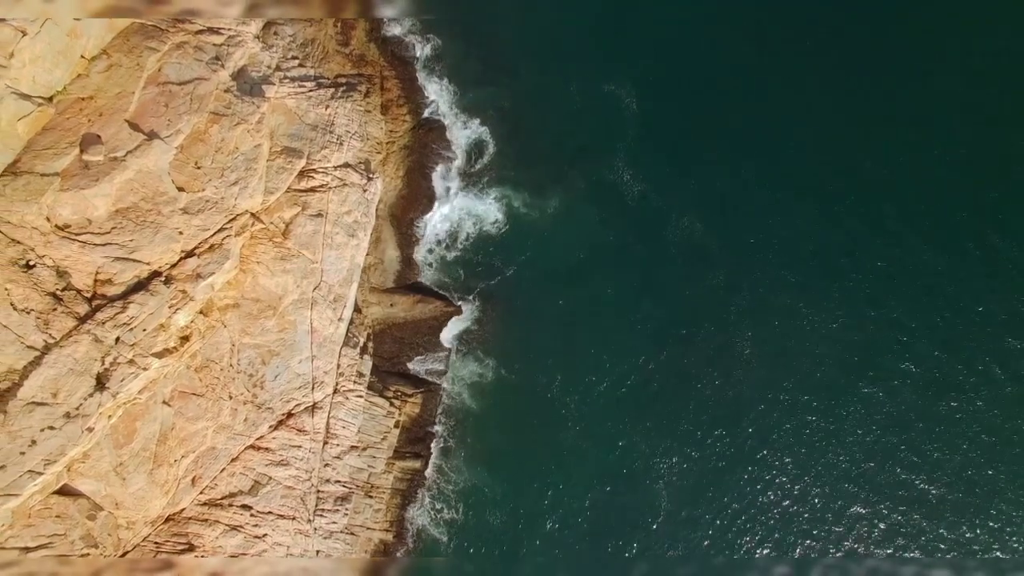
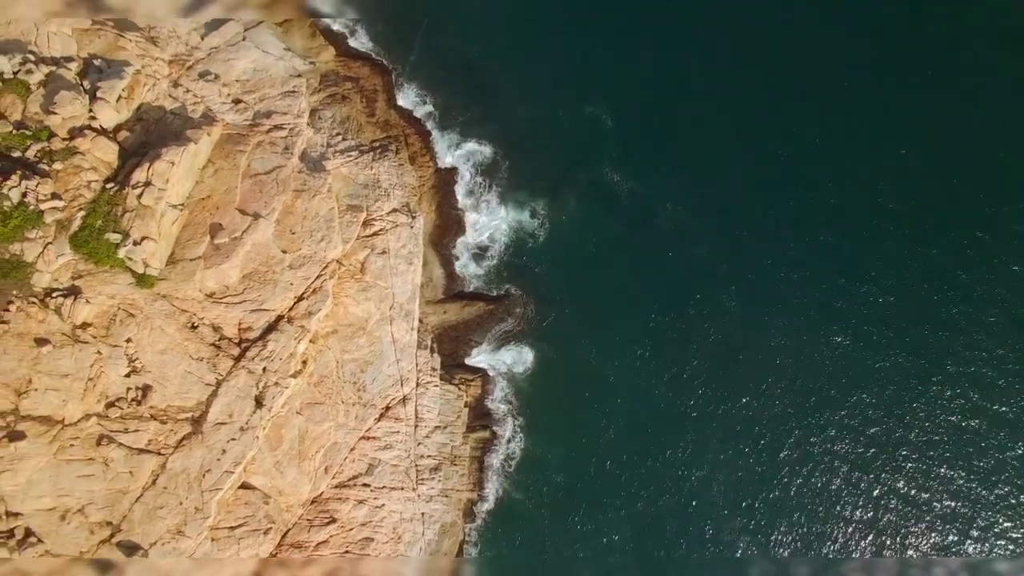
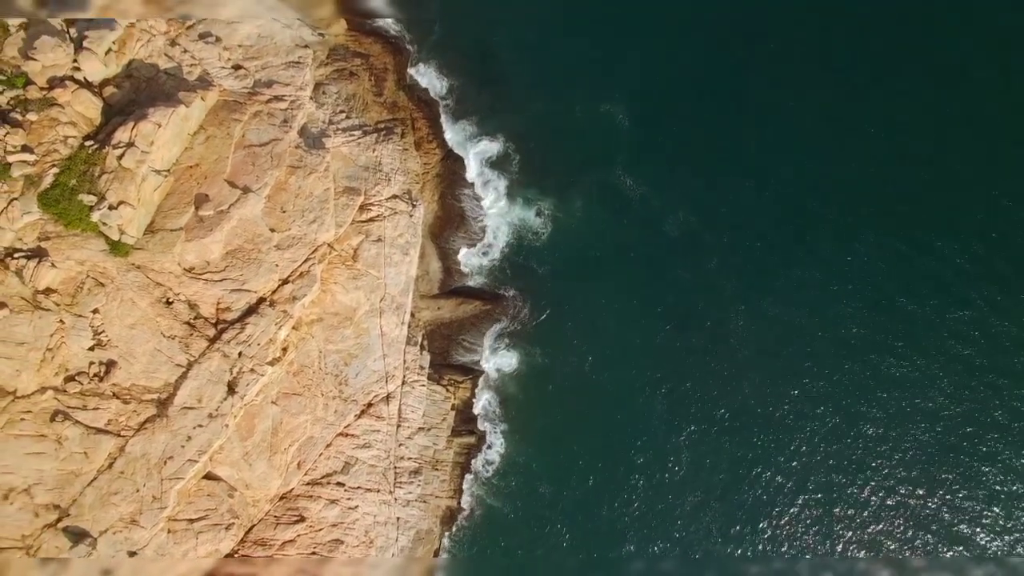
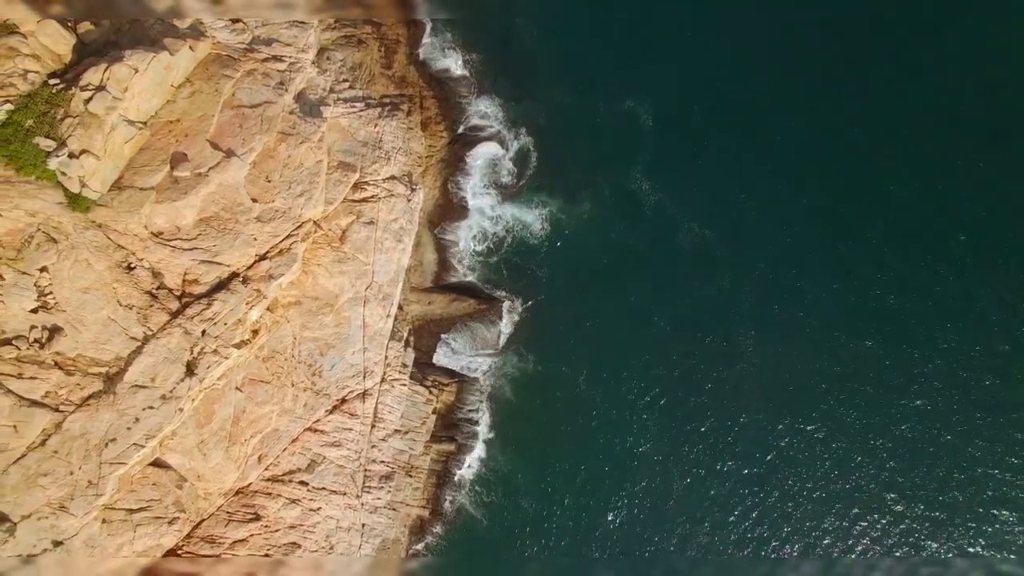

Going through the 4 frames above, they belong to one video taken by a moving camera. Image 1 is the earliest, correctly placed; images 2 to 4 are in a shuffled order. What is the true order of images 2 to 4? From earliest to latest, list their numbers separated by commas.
4, 3, 2
